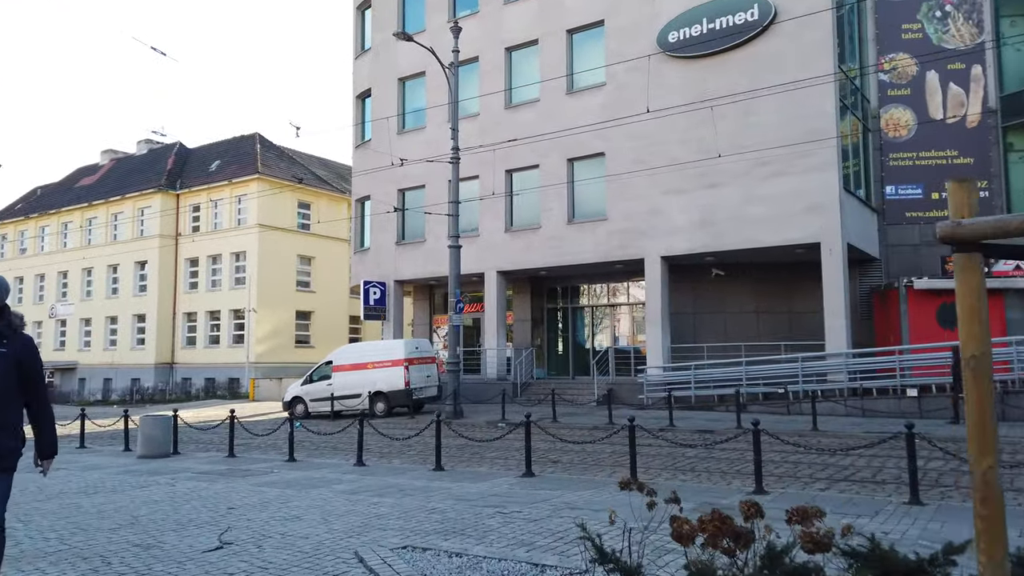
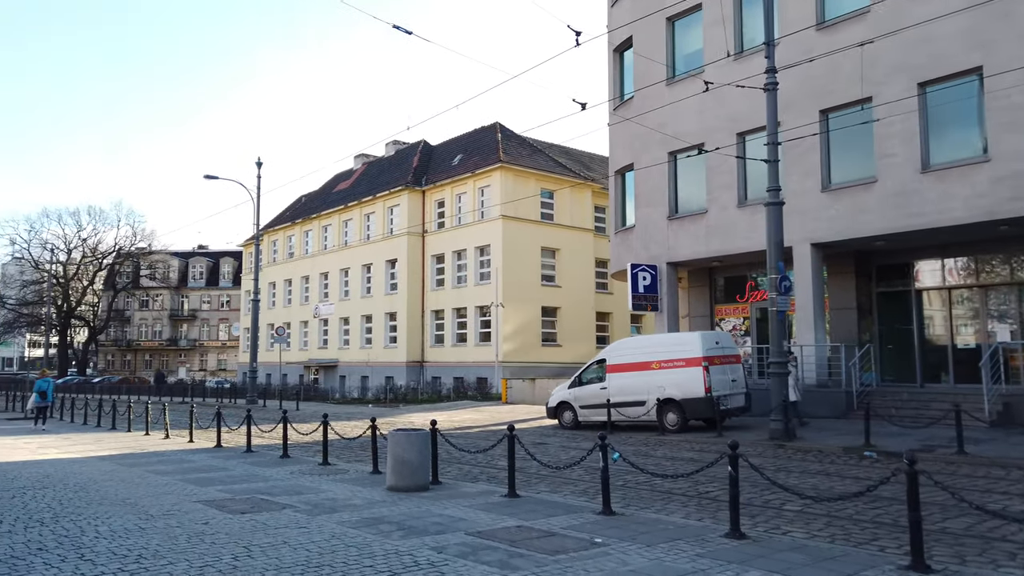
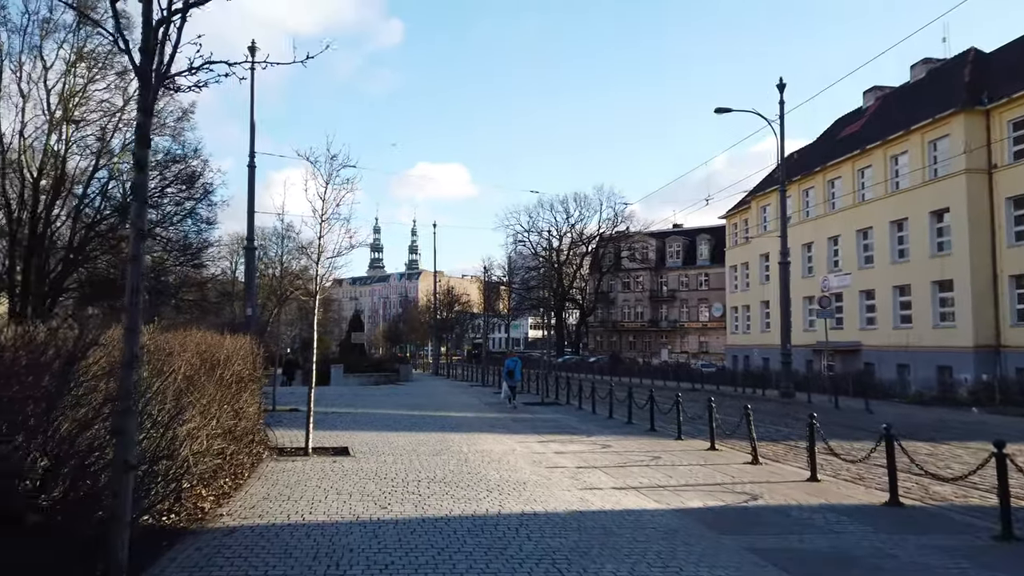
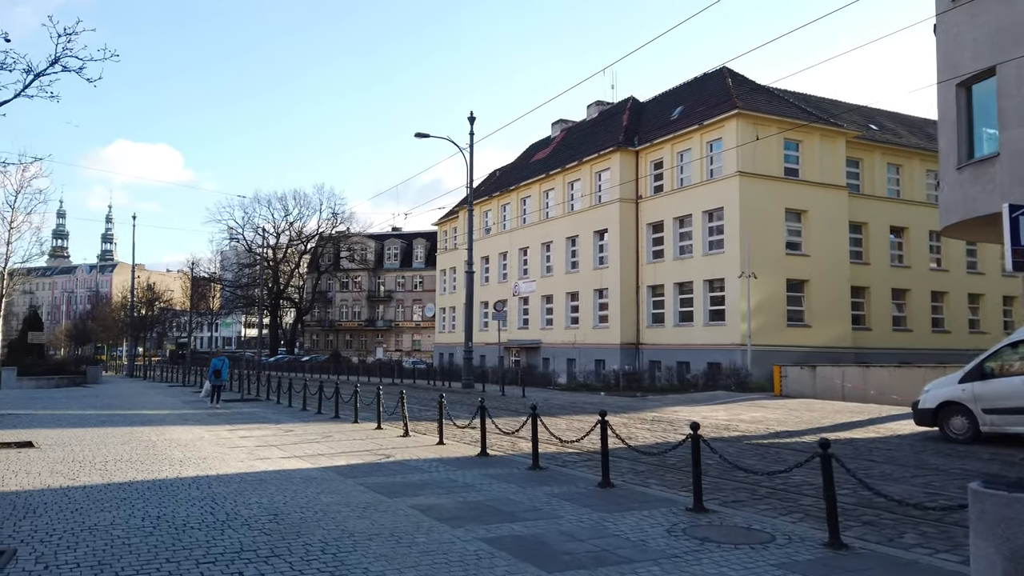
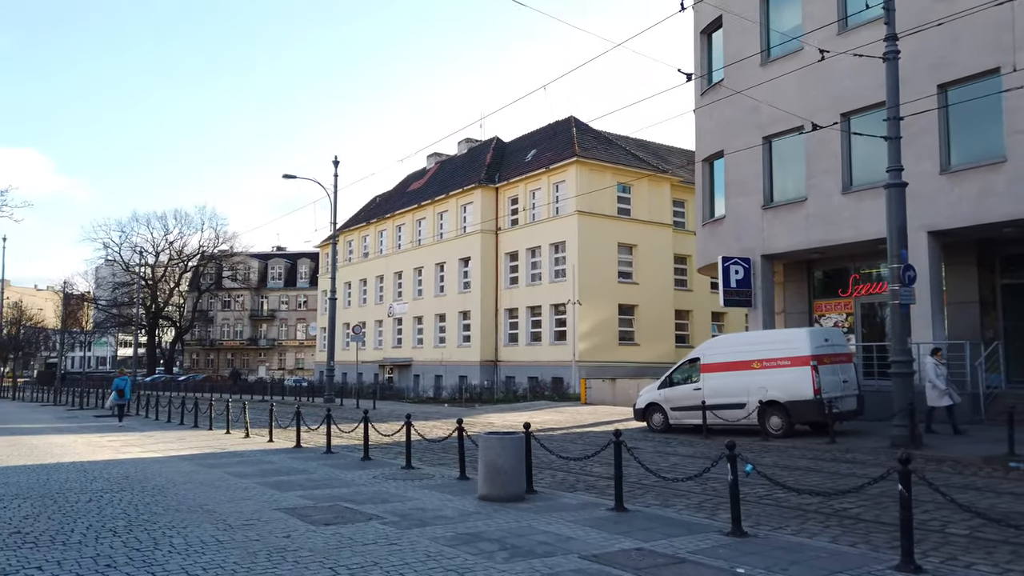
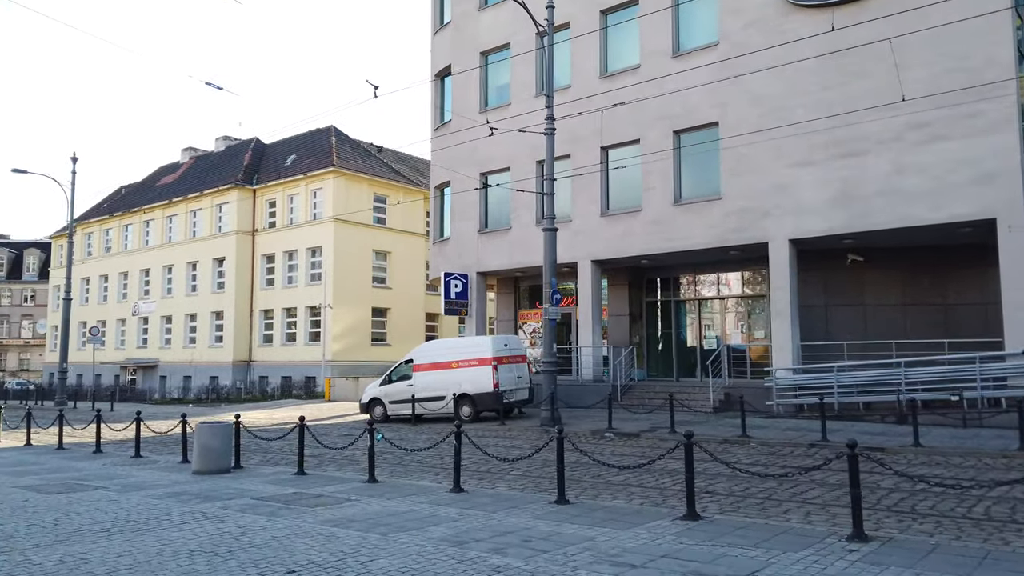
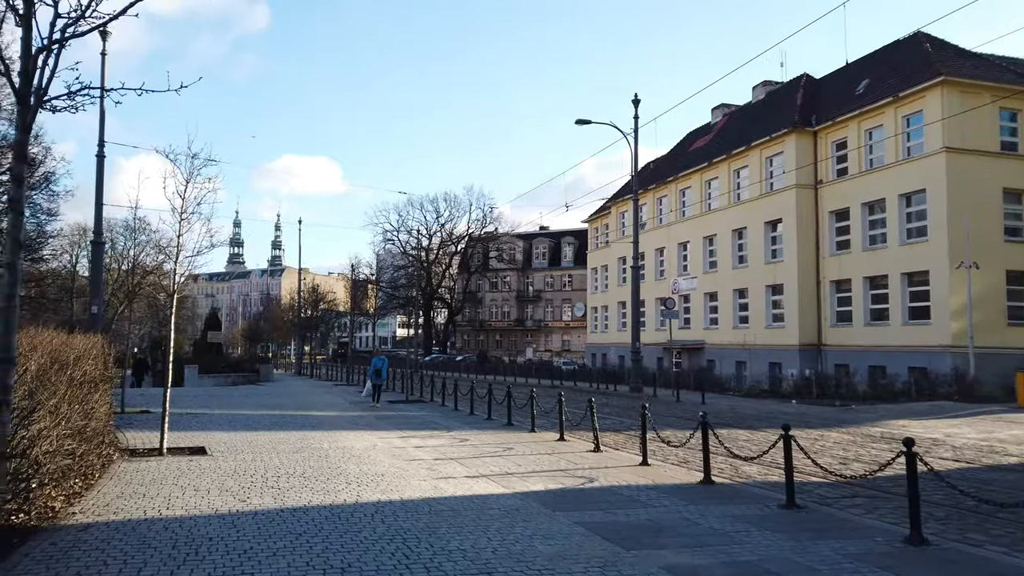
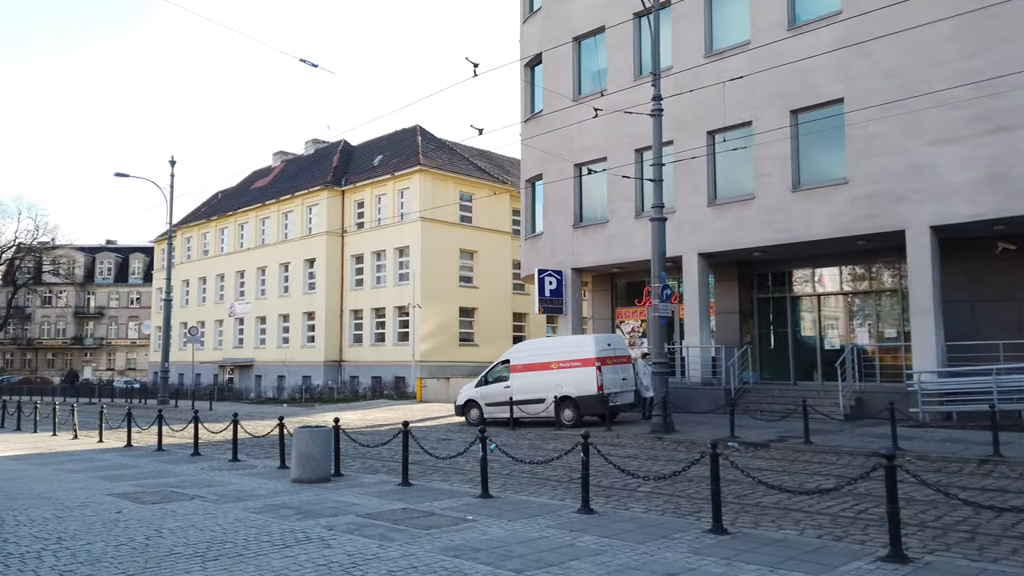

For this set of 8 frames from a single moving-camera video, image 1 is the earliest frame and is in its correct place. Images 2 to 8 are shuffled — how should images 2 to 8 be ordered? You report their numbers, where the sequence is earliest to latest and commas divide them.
6, 8, 2, 5, 4, 7, 3
